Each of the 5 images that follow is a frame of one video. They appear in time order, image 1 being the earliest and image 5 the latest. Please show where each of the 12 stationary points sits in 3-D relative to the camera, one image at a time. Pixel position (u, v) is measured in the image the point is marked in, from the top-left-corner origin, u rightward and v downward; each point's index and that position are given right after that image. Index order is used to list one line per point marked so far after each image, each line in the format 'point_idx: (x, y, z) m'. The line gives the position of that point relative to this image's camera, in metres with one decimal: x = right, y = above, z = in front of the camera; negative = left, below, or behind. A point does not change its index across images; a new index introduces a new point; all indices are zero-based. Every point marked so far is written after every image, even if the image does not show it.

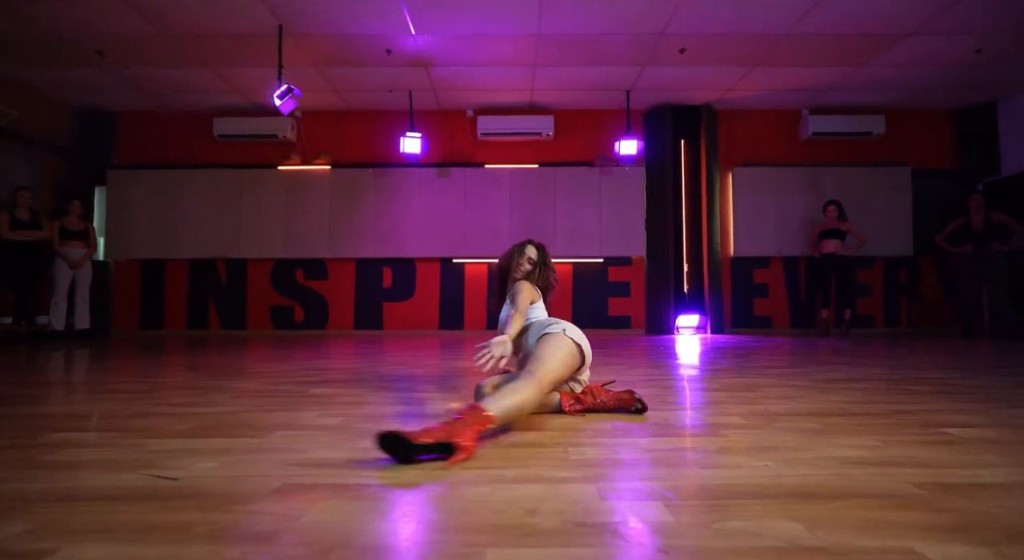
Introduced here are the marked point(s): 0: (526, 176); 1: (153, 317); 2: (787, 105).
0: (+0.2, +1.2, +6.9) m
1: (-4.0, -0.5, +6.8) m
2: (+3.1, +2.0, +7.0) m
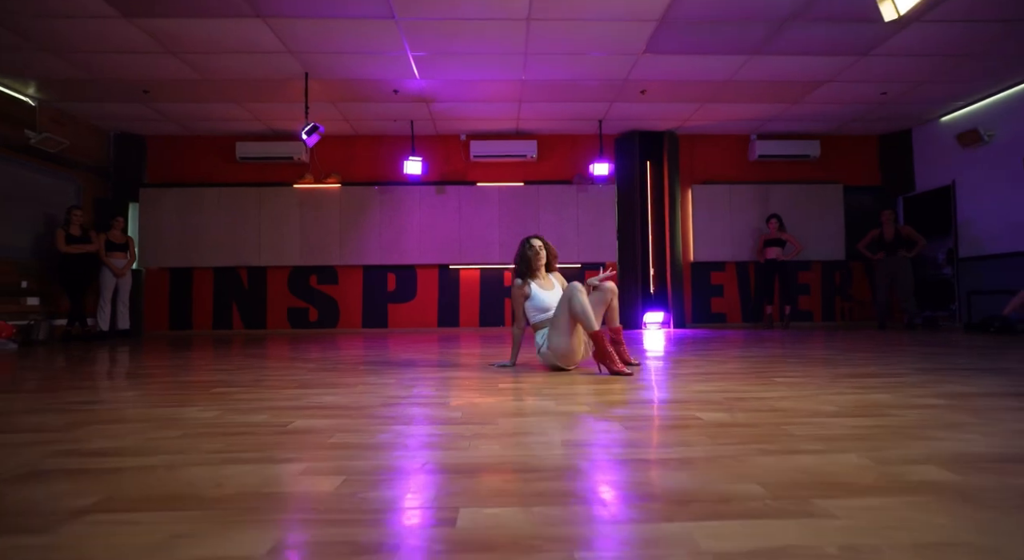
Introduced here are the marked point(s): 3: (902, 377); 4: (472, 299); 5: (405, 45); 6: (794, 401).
0: (0.0, +1.1, +7.9) m
1: (-4.1, -0.5, +7.7) m
2: (+2.9, +2.0, +8.1) m
3: (+1.7, -0.4, +2.7) m
4: (-0.5, -0.2, +7.9) m
5: (-1.0, +2.0, +5.4) m
6: (+1.0, -0.4, +2.2) m
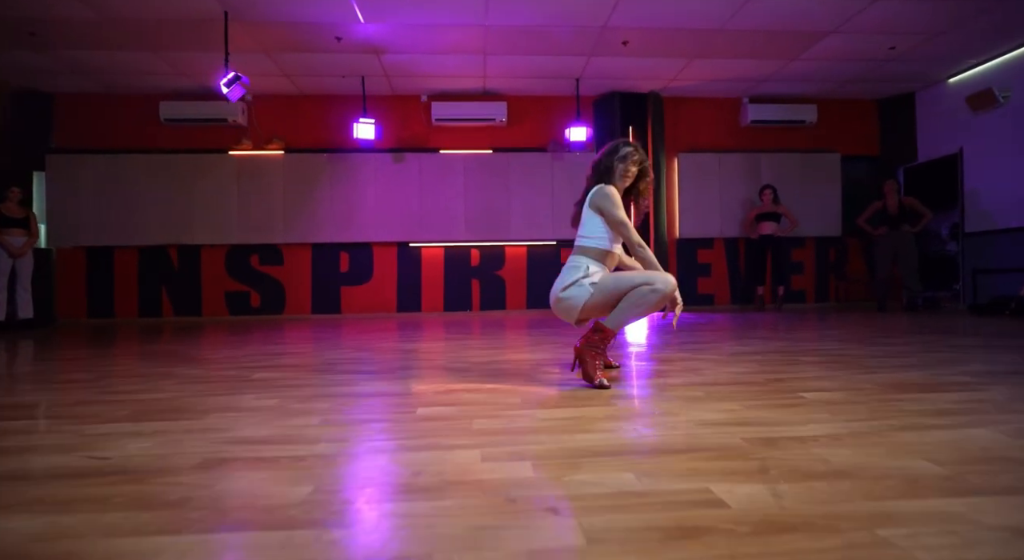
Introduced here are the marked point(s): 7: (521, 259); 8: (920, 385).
0: (-0.4, +1.4, +7.1) m
1: (-4.5, -0.3, +6.8) m
2: (+2.5, +2.2, +7.3) m
3: (+1.5, -0.4, +2.0) m
4: (-0.9, 0.0, +7.1) m
5: (-1.3, +2.2, +4.5) m
6: (+0.8, -0.4, +1.4) m
7: (+0.1, +0.2, +7.2) m
8: (+1.4, -0.4, +2.1) m
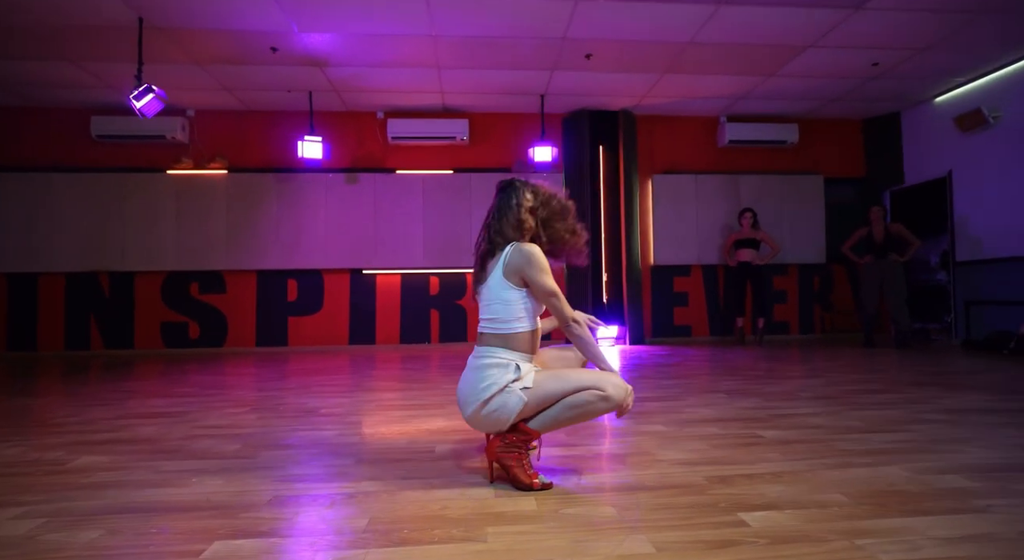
0: (-0.8, +1.1, +6.6) m
1: (-4.9, -0.6, +6.2) m
2: (+2.1, +1.9, +6.9) m
3: (+1.1, -0.6, +1.5) m
4: (-1.3, -0.3, +6.6) m
5: (-1.7, +1.9, +4.0) m
6: (+0.4, -0.6, +0.9) m
7: (-0.3, -0.1, +6.7) m
8: (+1.0, -0.6, +1.6) m
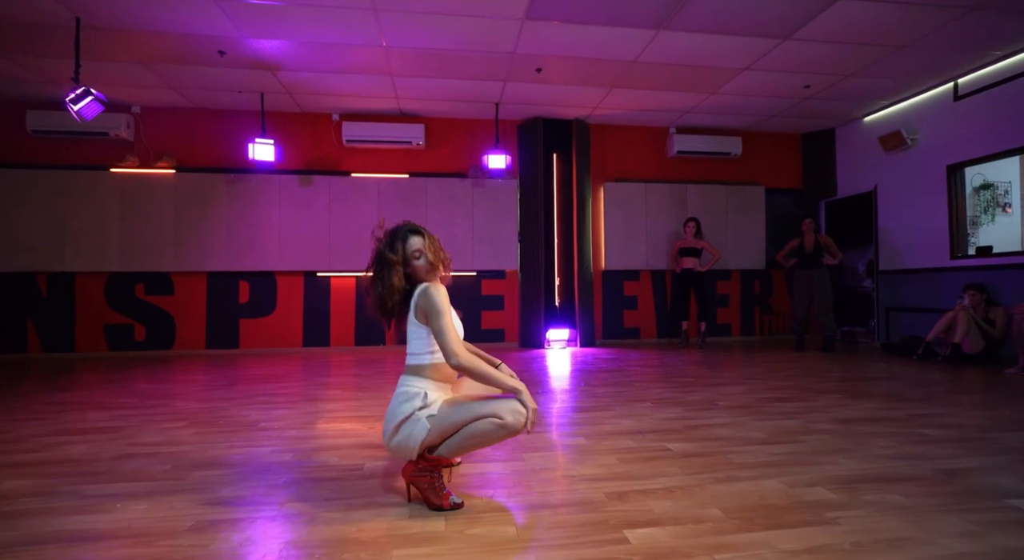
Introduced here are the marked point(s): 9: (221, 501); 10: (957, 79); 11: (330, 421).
0: (-1.3, +1.0, +6.7) m
1: (-5.4, -0.6, +6.1) m
2: (+1.6, +1.8, +7.1) m
3: (+0.9, -0.7, +1.7) m
4: (-1.8, -0.3, +6.7) m
5: (-2.0, +1.9, +4.0) m
6: (+0.2, -0.7, +1.1) m
7: (-0.8, -0.1, +6.8) m
8: (+0.8, -0.7, +1.8) m
9: (-0.9, -0.7, +2.0) m
10: (+4.3, +2.0, +6.0) m
11: (-0.9, -0.7, +3.2) m
